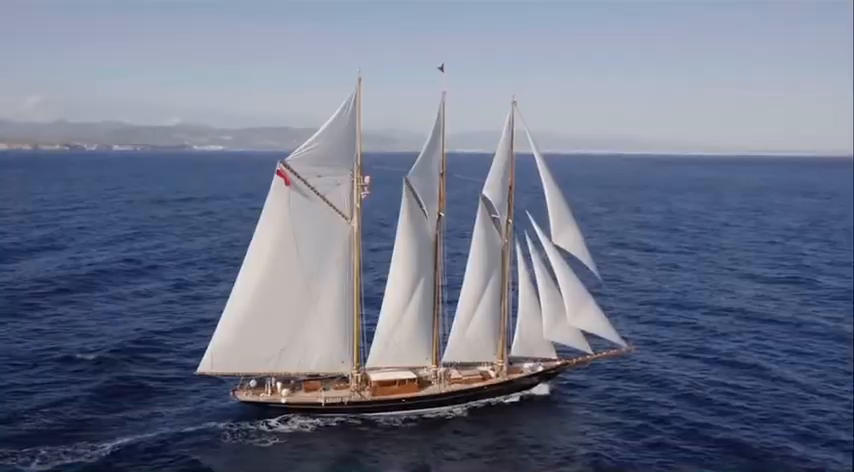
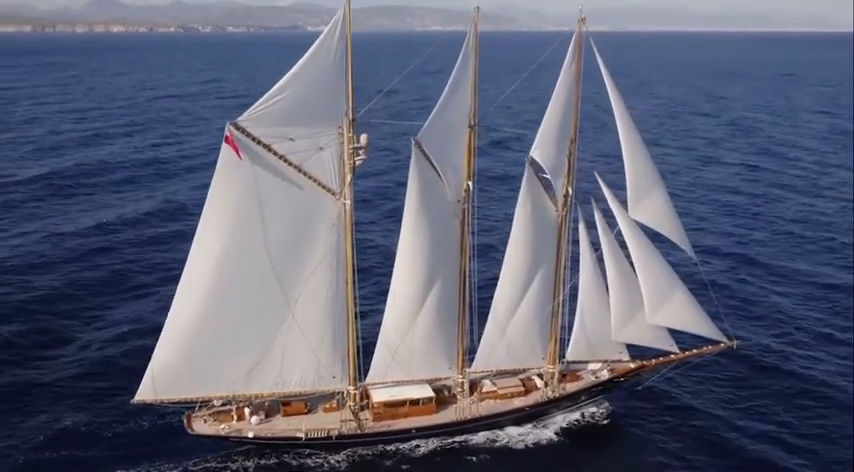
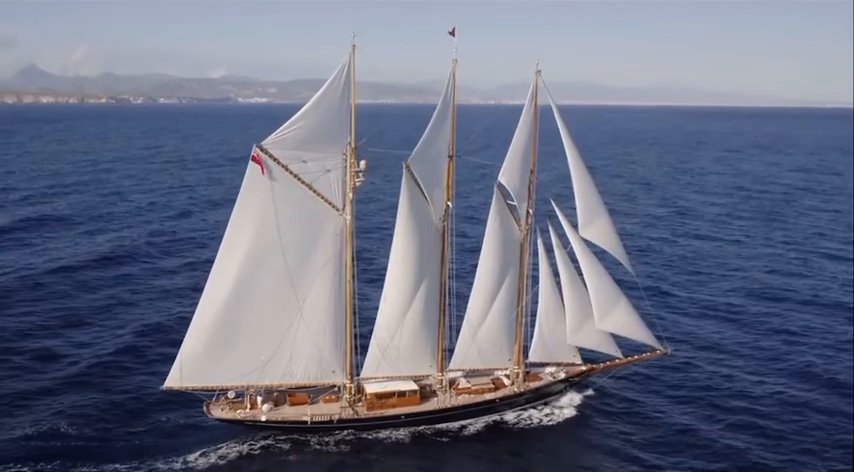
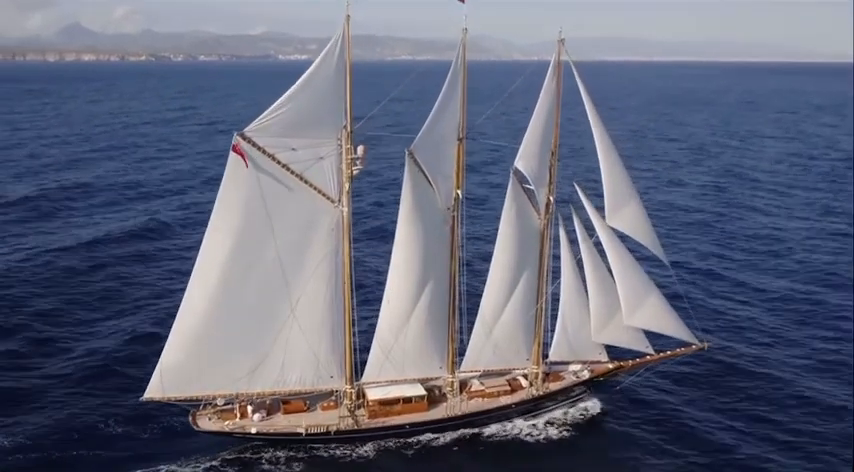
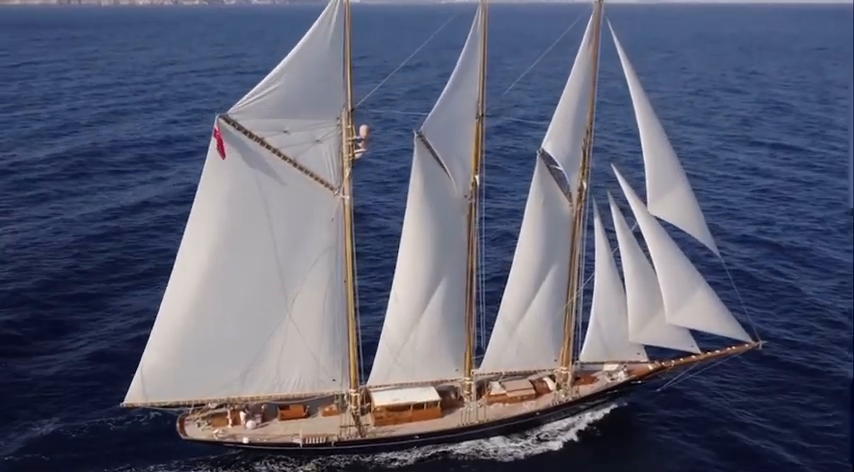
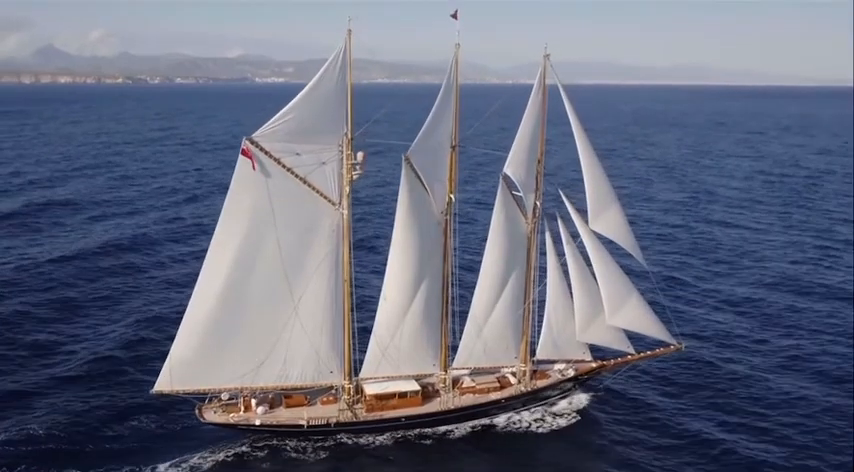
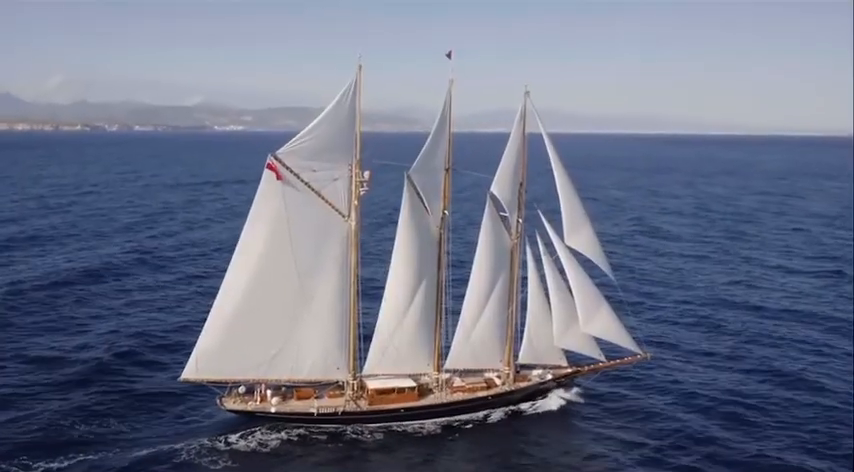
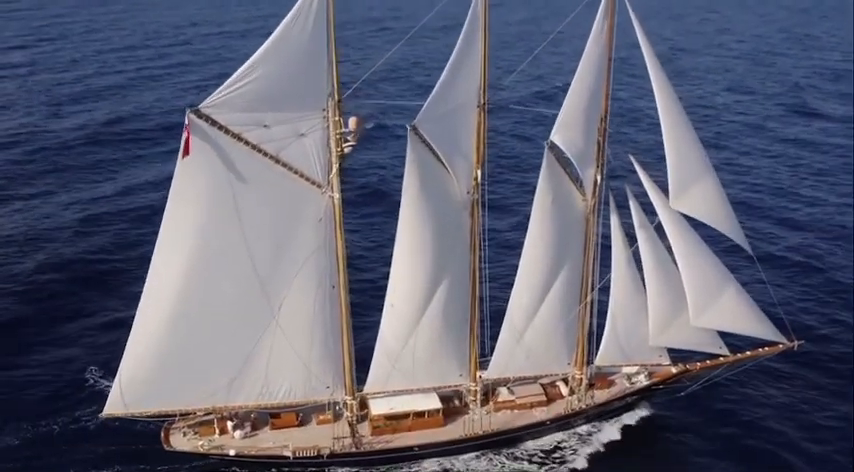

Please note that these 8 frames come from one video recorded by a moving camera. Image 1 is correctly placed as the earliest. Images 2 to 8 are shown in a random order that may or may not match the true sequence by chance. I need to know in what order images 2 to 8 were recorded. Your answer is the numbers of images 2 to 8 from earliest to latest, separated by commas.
7, 3, 6, 4, 2, 5, 8
